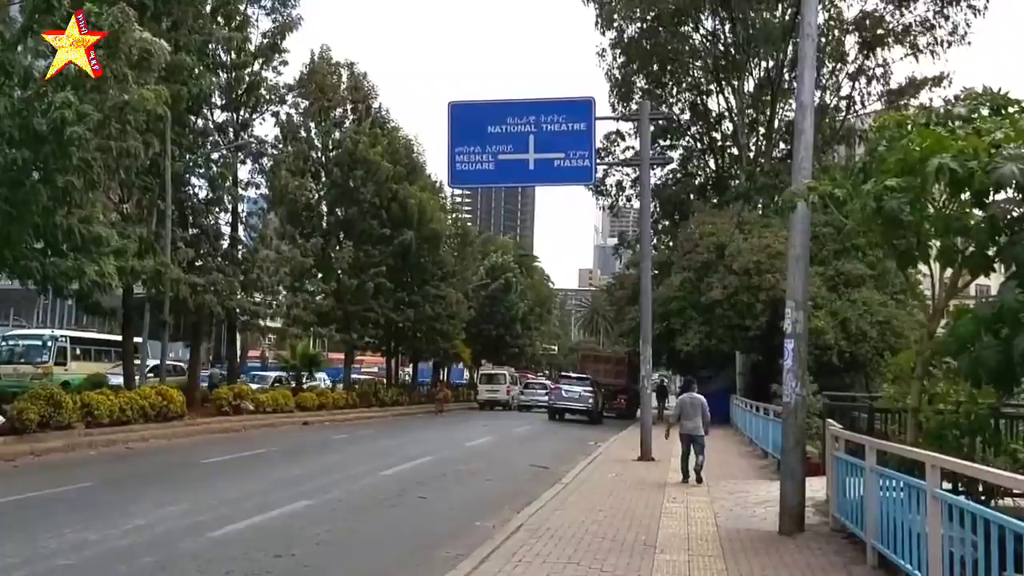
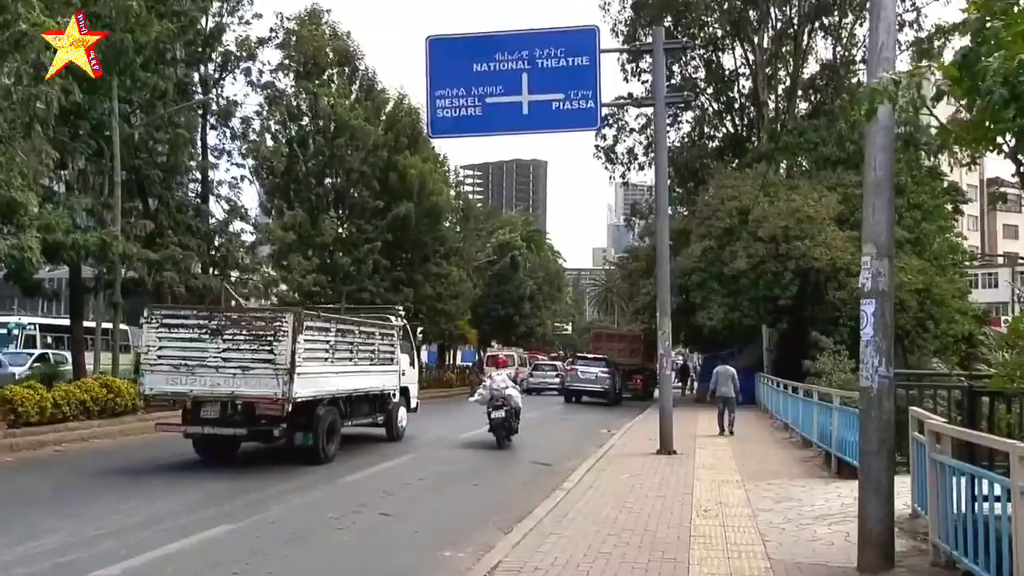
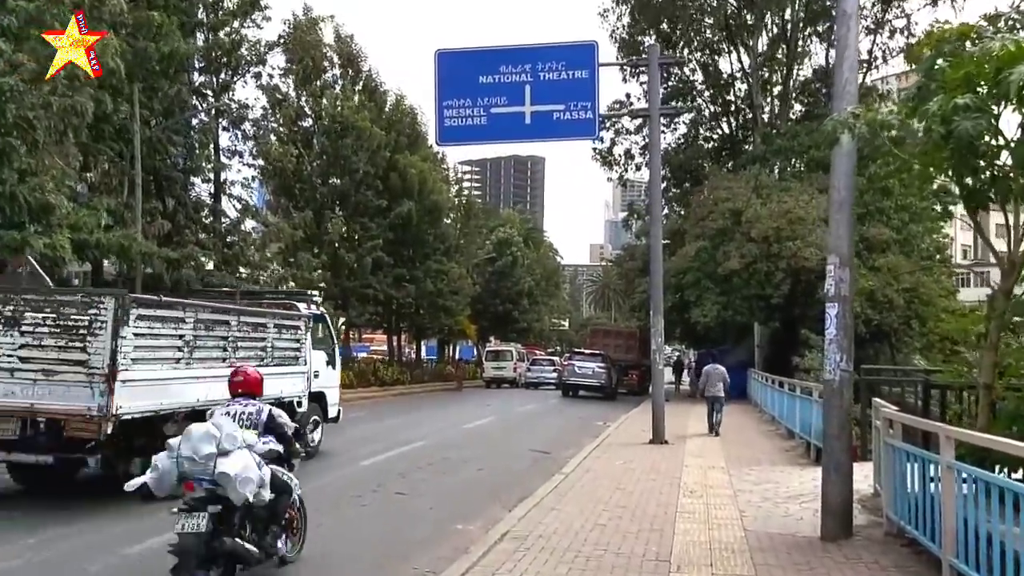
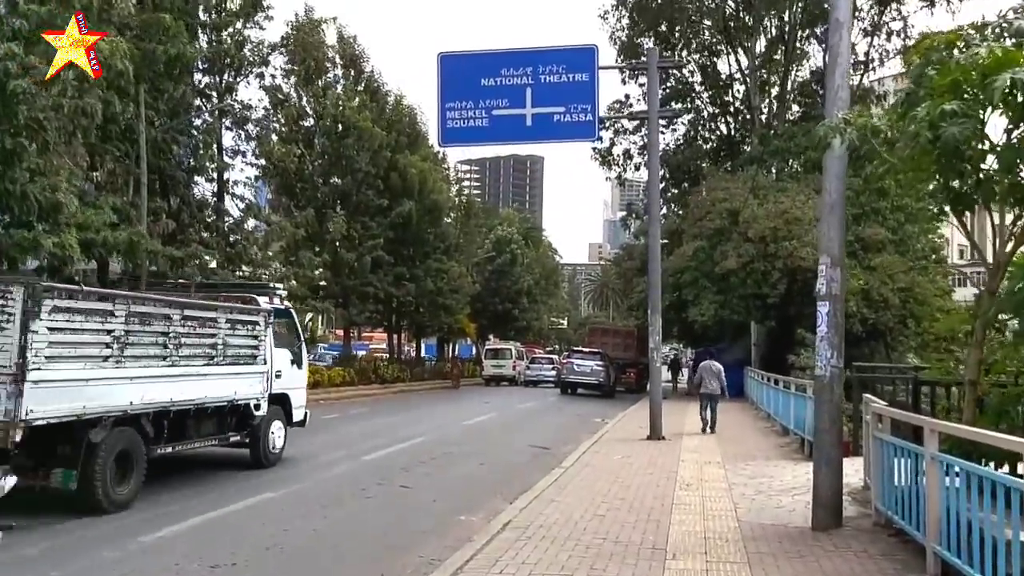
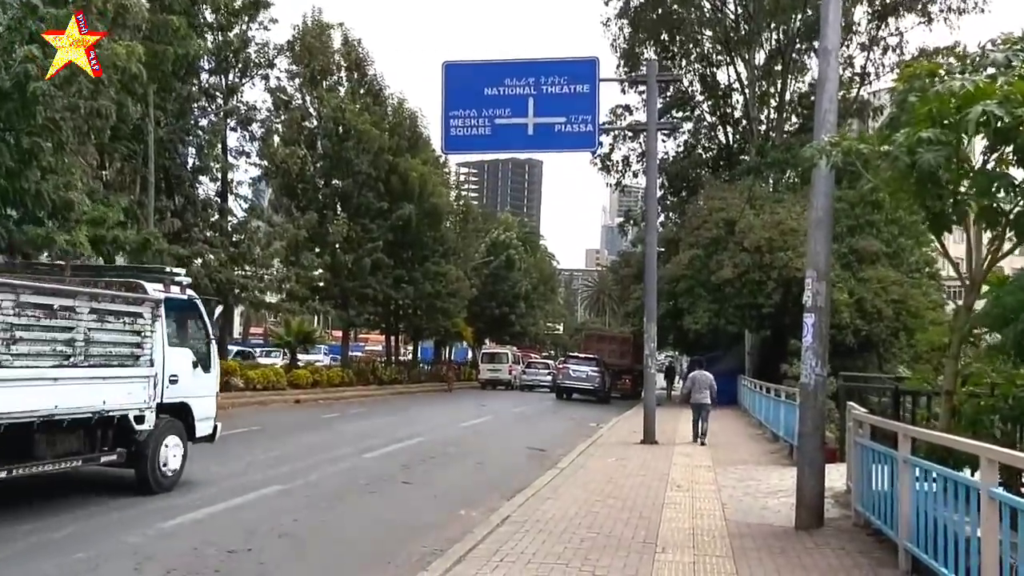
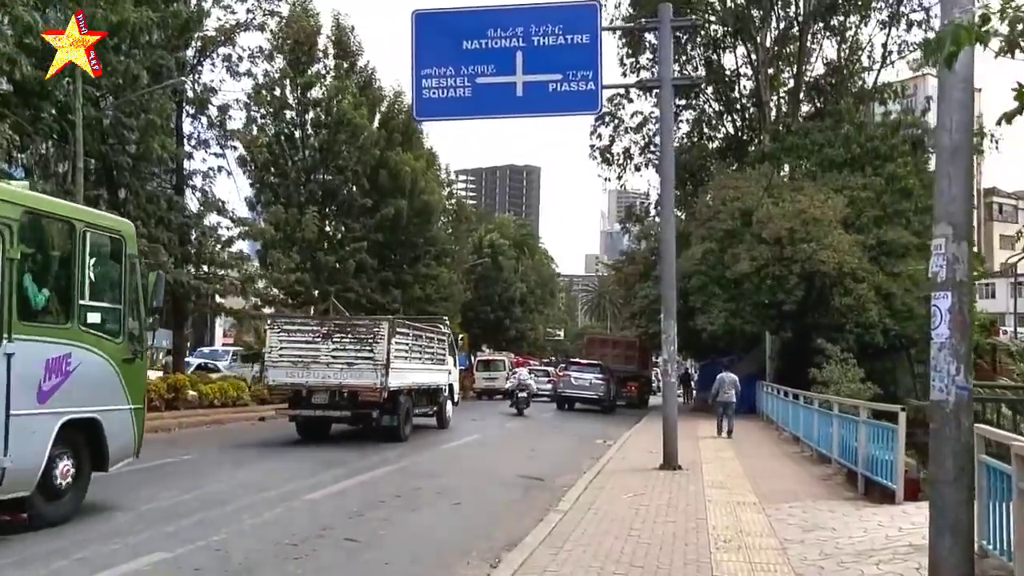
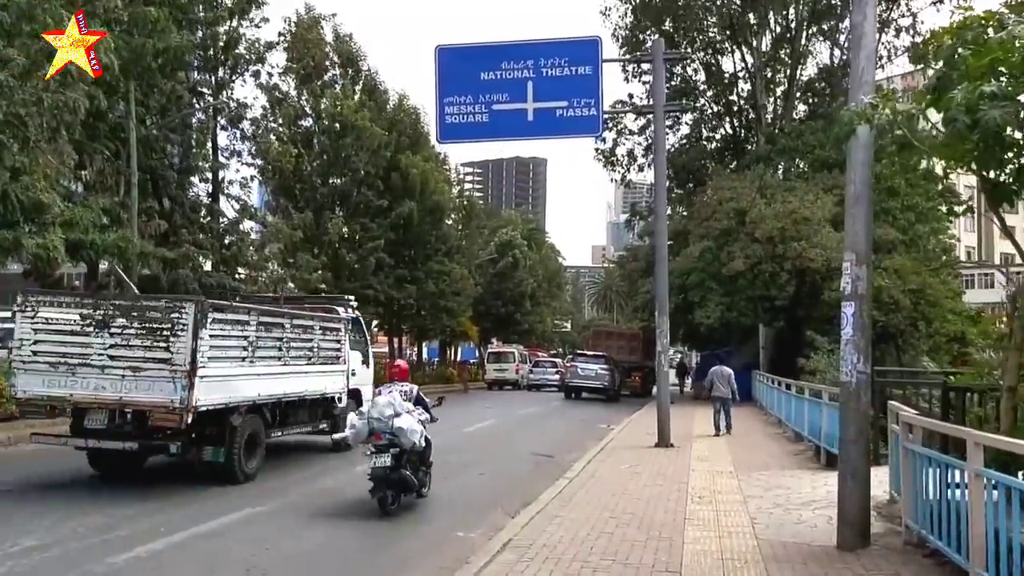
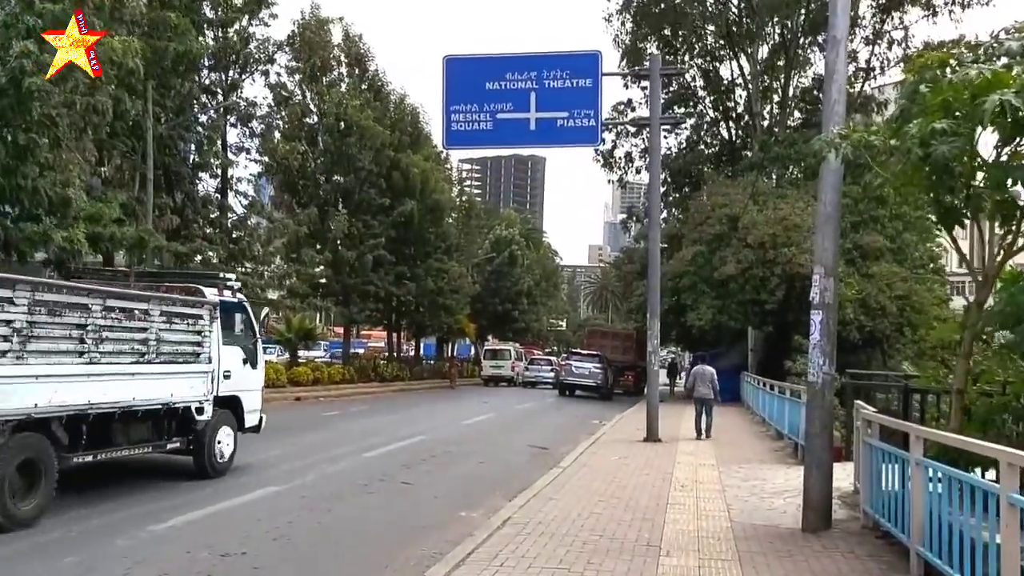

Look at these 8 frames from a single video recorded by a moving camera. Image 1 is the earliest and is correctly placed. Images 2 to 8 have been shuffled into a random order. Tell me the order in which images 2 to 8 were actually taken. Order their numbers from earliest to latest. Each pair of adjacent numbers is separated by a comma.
5, 8, 4, 3, 7, 2, 6
